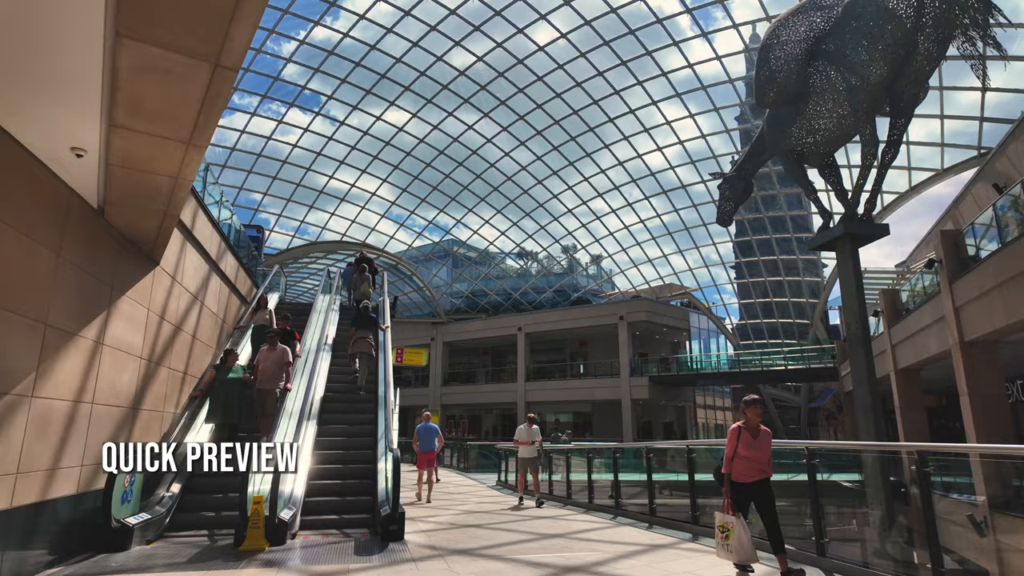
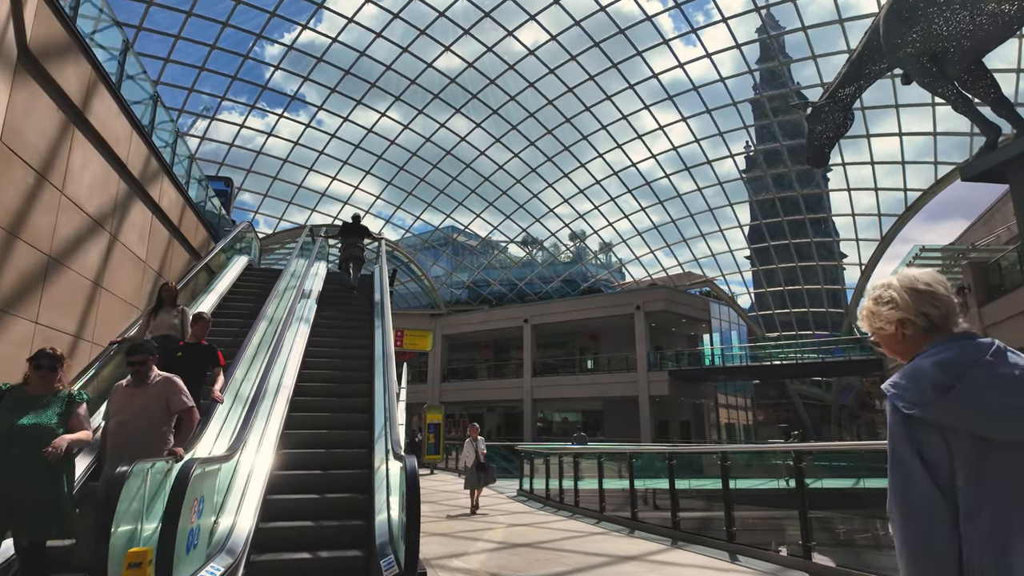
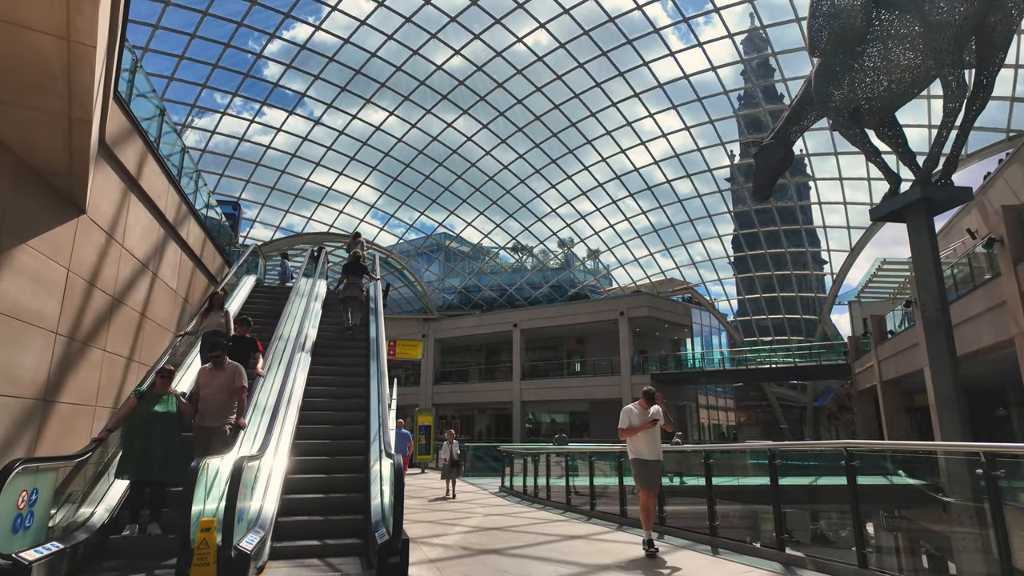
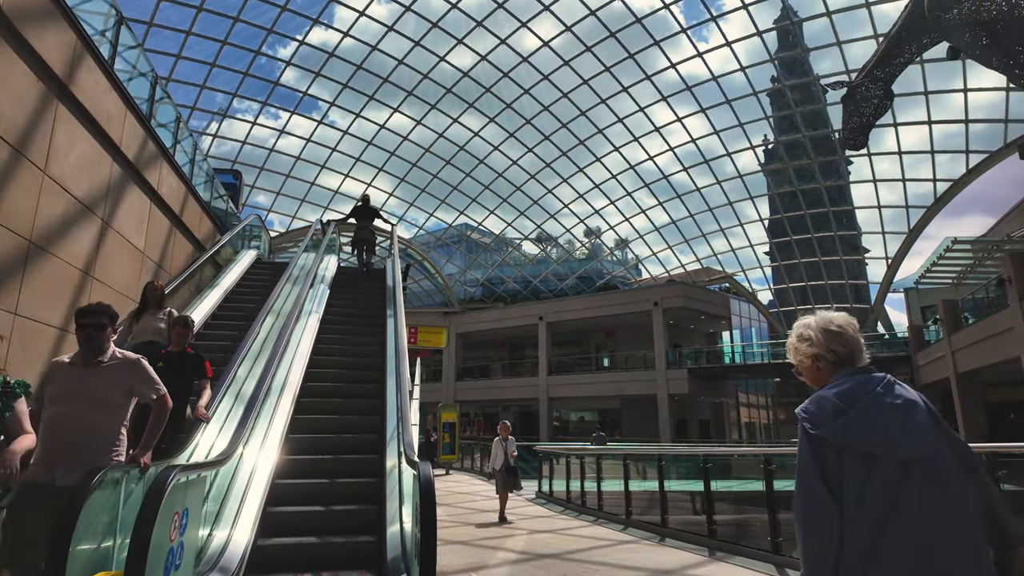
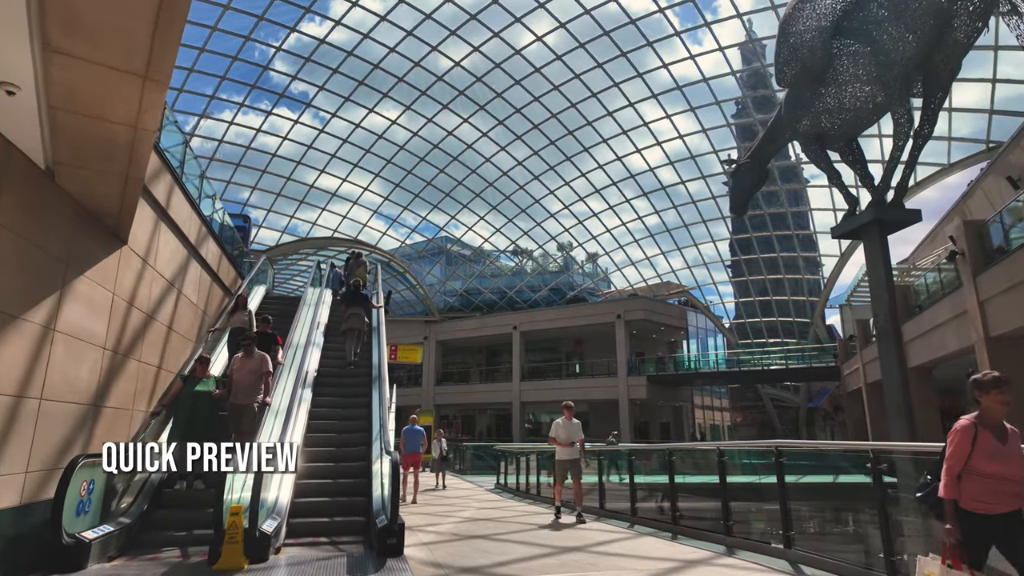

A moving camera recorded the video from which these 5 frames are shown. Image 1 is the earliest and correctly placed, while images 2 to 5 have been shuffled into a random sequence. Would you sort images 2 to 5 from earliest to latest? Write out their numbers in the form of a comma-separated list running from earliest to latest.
5, 3, 2, 4
